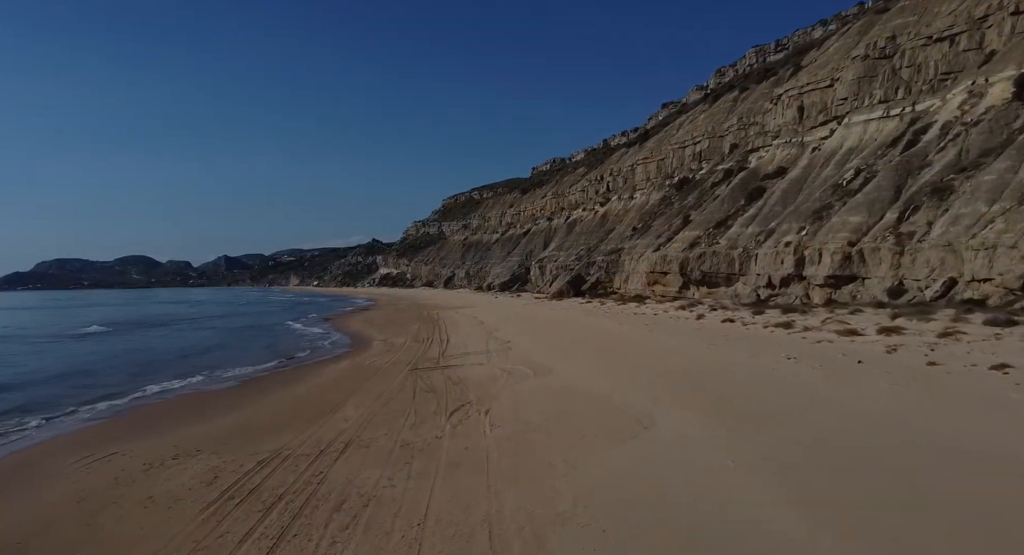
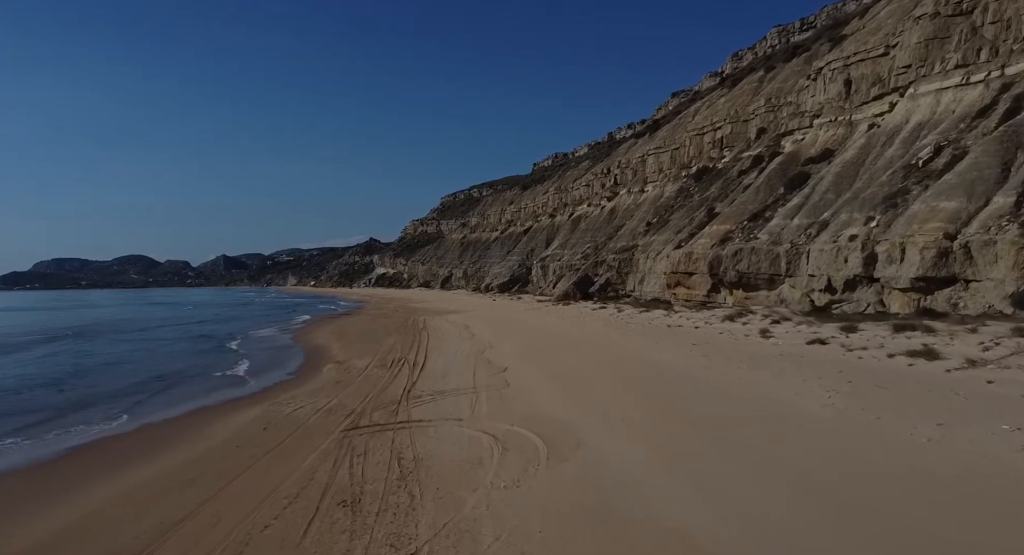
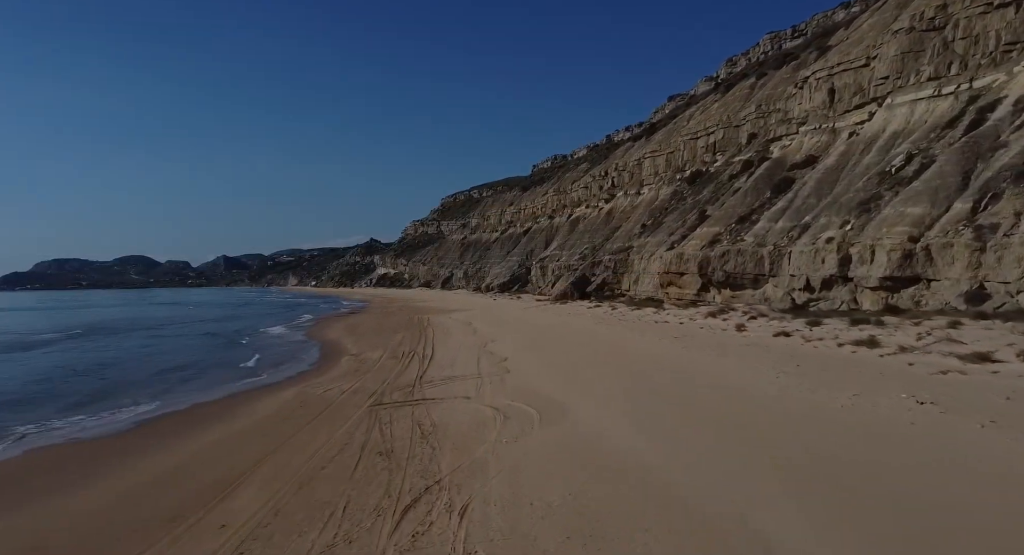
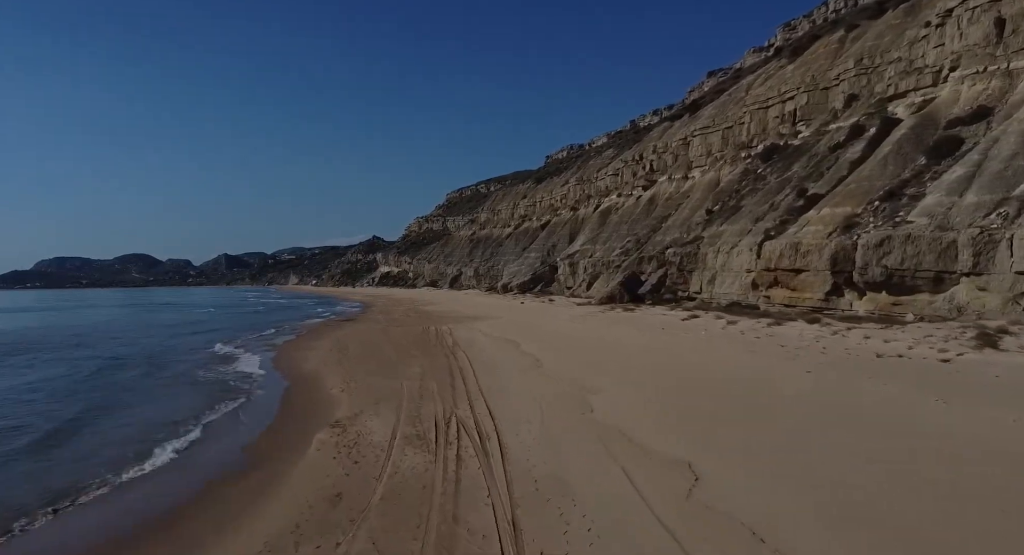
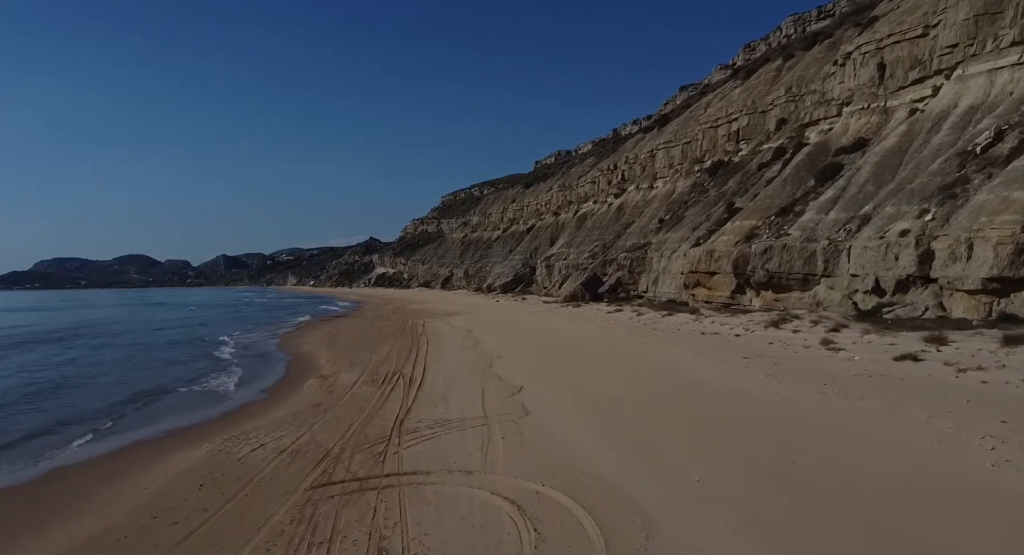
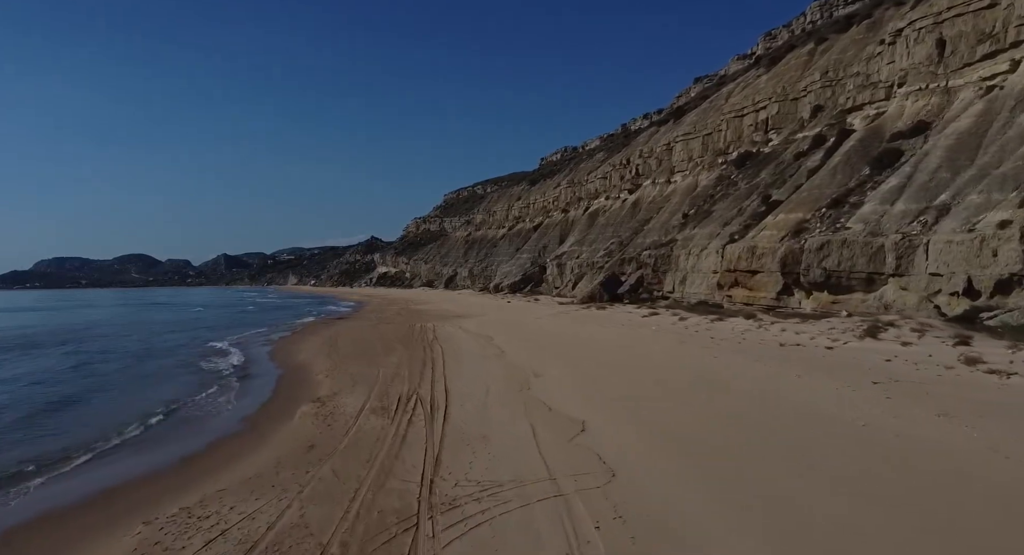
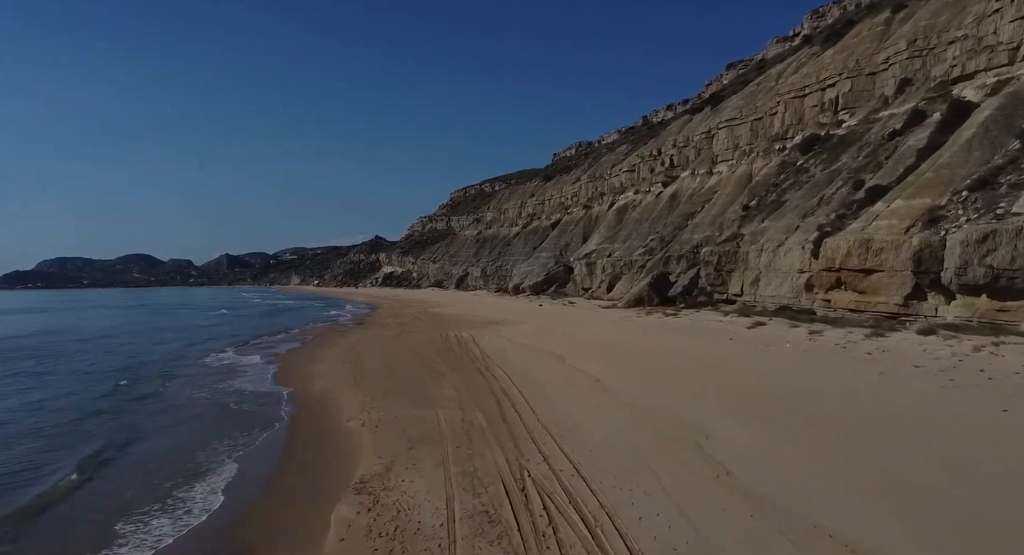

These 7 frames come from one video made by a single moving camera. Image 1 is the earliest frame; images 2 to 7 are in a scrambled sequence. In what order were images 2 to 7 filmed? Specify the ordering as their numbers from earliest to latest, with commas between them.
3, 2, 5, 6, 4, 7
